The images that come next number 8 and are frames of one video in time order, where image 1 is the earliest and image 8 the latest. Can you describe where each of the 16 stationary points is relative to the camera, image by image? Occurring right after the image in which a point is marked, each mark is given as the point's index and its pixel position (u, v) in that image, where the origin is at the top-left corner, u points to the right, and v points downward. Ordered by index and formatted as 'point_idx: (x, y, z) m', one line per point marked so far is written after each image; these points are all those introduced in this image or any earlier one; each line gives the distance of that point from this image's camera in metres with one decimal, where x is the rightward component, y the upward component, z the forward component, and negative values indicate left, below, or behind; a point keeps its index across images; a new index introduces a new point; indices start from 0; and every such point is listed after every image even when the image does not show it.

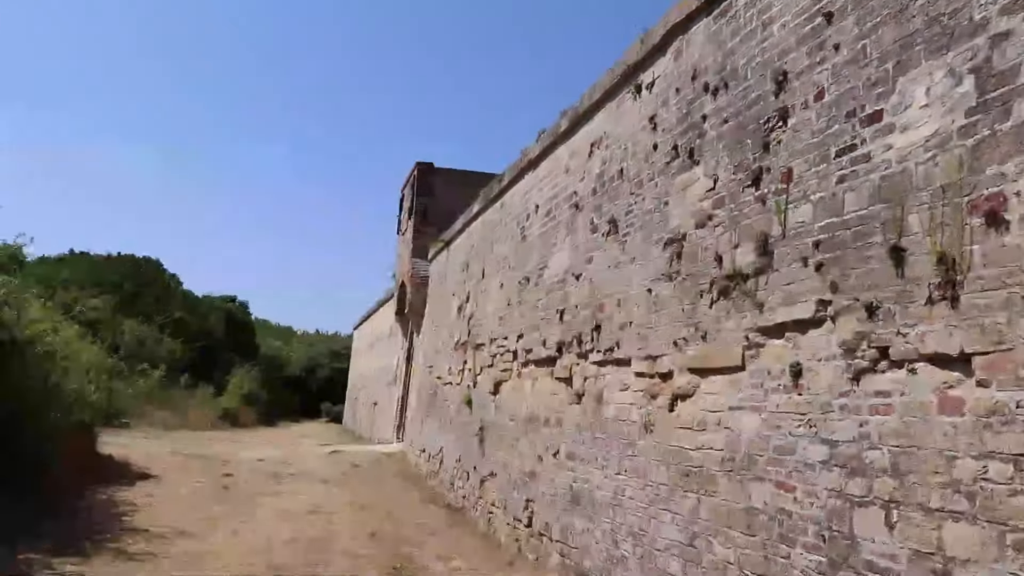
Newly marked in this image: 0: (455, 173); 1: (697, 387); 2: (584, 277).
0: (-0.8, +1.7, +15.3) m
1: (+0.9, -0.5, +5.1) m
2: (+0.5, +0.1, +7.0) m
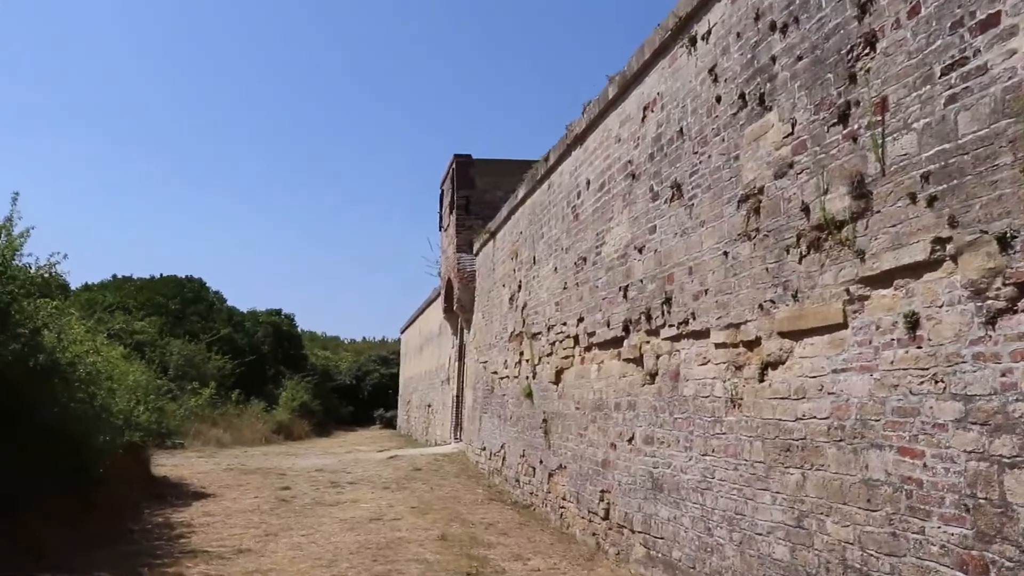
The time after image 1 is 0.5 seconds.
0: (-0.3, +1.8, +14.9) m
1: (+1.2, -0.3, +4.6) m
2: (+0.9, +0.2, +6.5) m
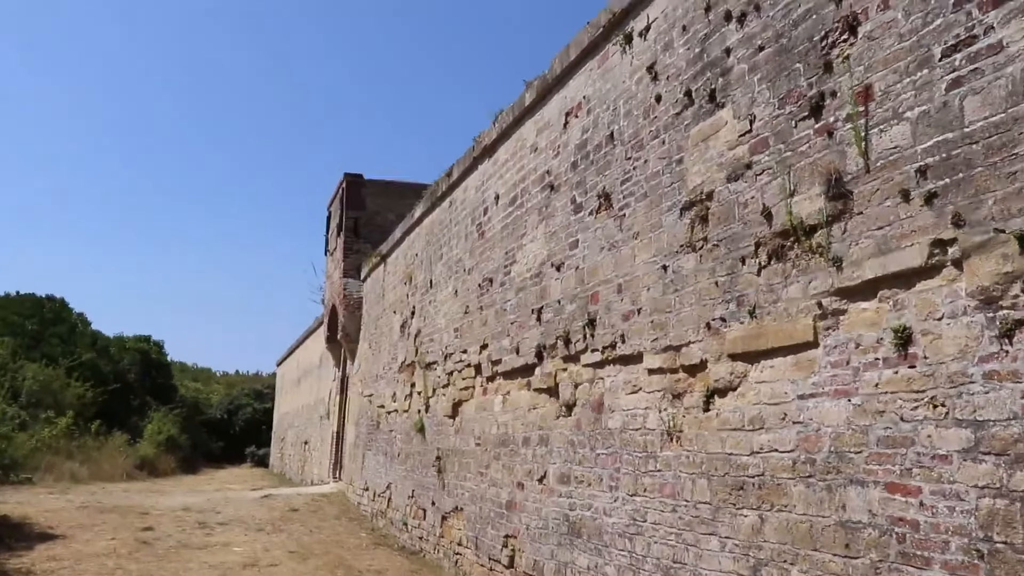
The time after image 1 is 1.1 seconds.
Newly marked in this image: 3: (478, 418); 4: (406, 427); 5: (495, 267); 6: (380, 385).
0: (-1.7, +1.4, +14.2) m
1: (+0.9, -0.3, +4.1) m
2: (+0.3, +0.1, +6.0) m
3: (-0.3, -0.9, +7.5) m
4: (-1.0, -1.3, +9.7) m
5: (-0.1, +0.1, +7.5) m
6: (-1.4, -1.1, +11.3) m
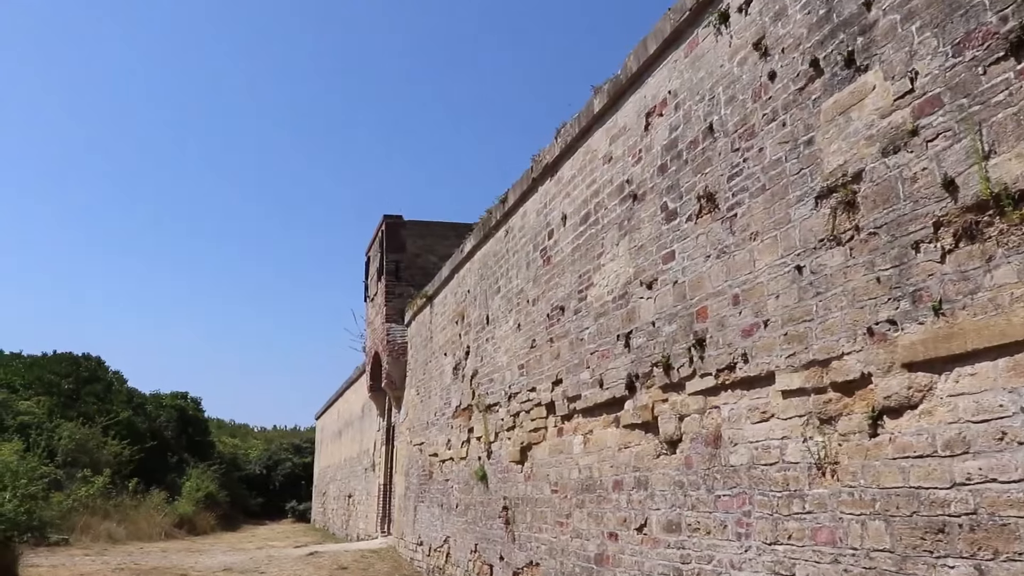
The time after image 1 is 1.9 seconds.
0: (-1.1, +0.8, +13.5) m
1: (+1.3, -0.3, +3.2) m
2: (+0.8, 0.0, +5.2) m
3: (+0.3, -1.1, +6.7) m
4: (-0.4, -1.6, +8.9) m
5: (+0.3, 0.0, +6.7) m
6: (-0.8, -1.5, +10.4) m
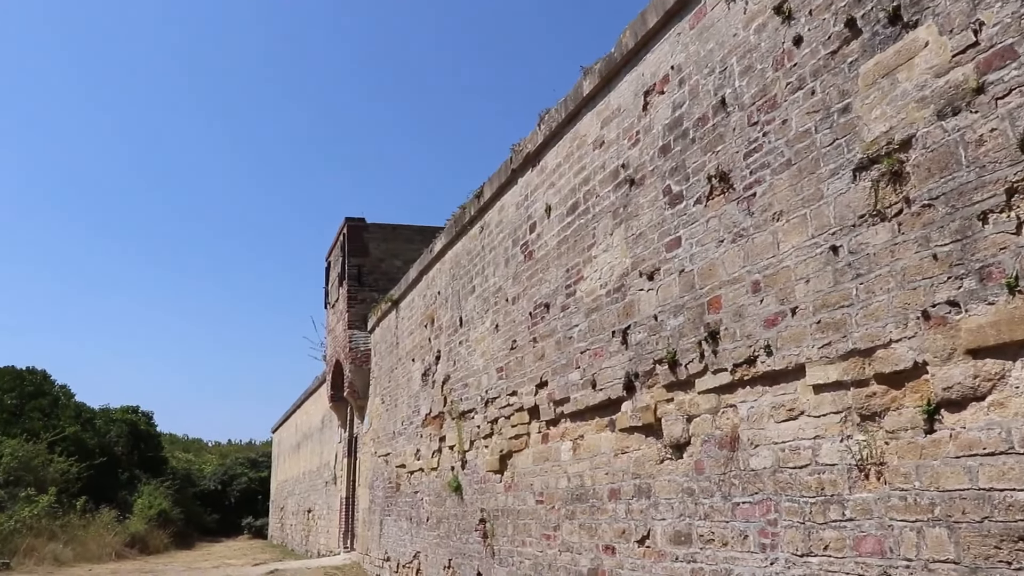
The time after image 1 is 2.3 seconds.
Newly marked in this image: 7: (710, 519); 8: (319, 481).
0: (-1.5, +0.8, +13.0) m
1: (+1.4, -0.2, +2.9) m
2: (+0.7, +0.1, +4.8) m
3: (+0.2, -1.1, +6.2) m
4: (-0.6, -1.6, +8.4) m
5: (+0.2, 0.0, +6.3) m
6: (-1.1, -1.5, +9.9) m
7: (+0.8, -0.9, +4.2) m
8: (-2.7, -2.6, +14.3) m
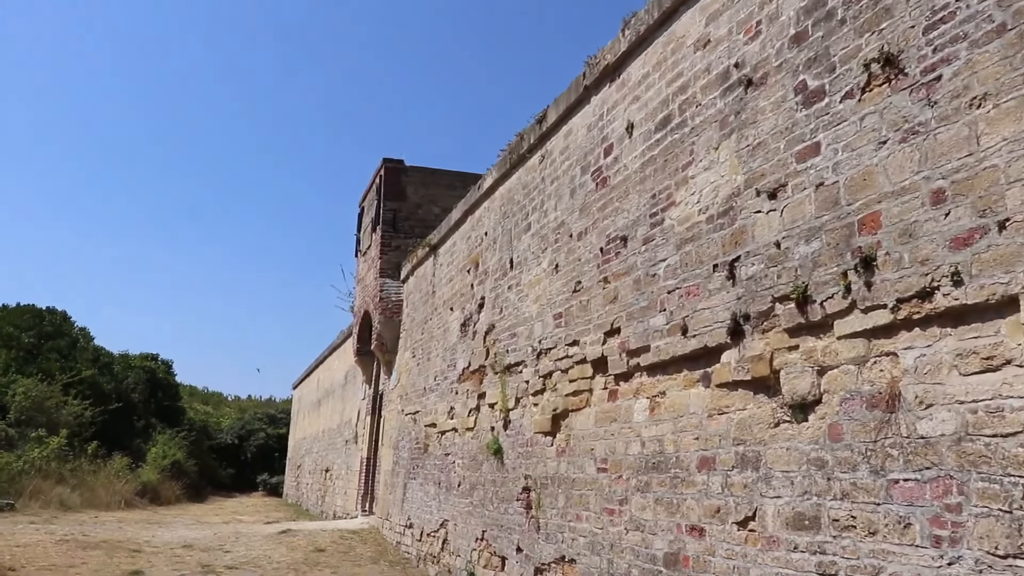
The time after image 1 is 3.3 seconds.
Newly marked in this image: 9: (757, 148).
0: (-0.9, +1.4, +12.0) m
1: (+1.6, 0.0, +1.9) m
2: (+1.0, +0.4, +3.8) m
3: (+0.4, -0.7, +5.3) m
4: (-0.3, -1.2, +7.5) m
5: (+0.6, +0.3, +5.3) m
6: (-0.7, -1.0, +9.0) m
7: (+1.1, -0.7, +3.3) m
8: (-2.2, -2.0, +13.5) m
9: (+1.0, +0.6, +4.1) m
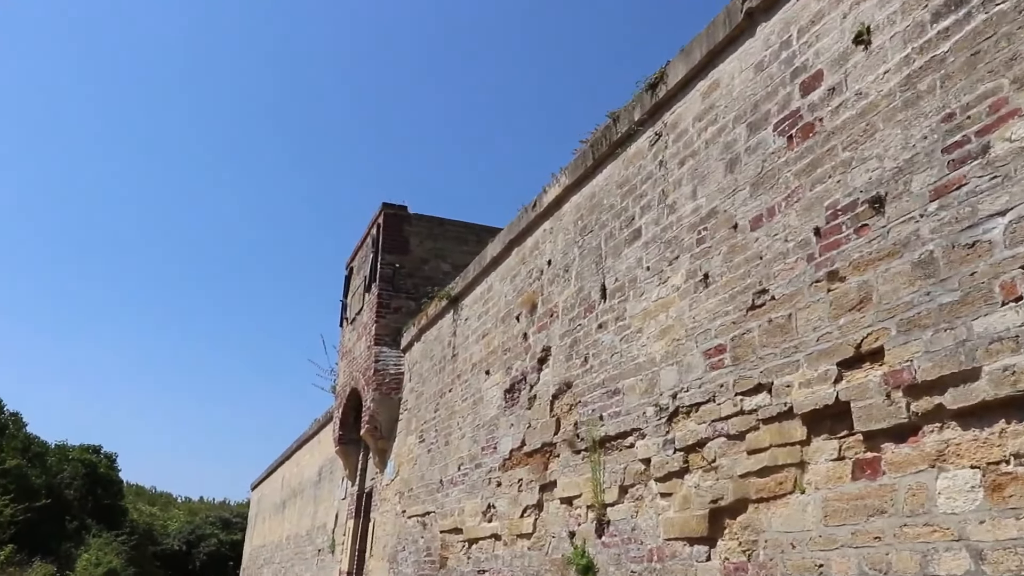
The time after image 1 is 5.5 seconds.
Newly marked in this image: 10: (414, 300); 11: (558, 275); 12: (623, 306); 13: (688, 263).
0: (-0.7, +0.6, +9.9) m
1: (+2.3, +0.3, -0.2) m
2: (+1.6, +0.5, +1.7) m
3: (+0.9, -0.7, +3.0) m
4: (+0.1, -1.4, +5.2) m
5: (+1.1, +0.3, +3.2) m
6: (-0.4, -1.3, +6.7) m
7: (+1.7, -0.4, +1.1) m
8: (-2.2, -2.8, +10.9) m
9: (+1.5, +0.7, +2.1) m
10: (-0.9, -0.1, +9.4) m
11: (+0.2, +0.1, +5.7) m
12: (+0.5, -0.1, +4.6) m
13: (+0.7, +0.1, +4.2) m
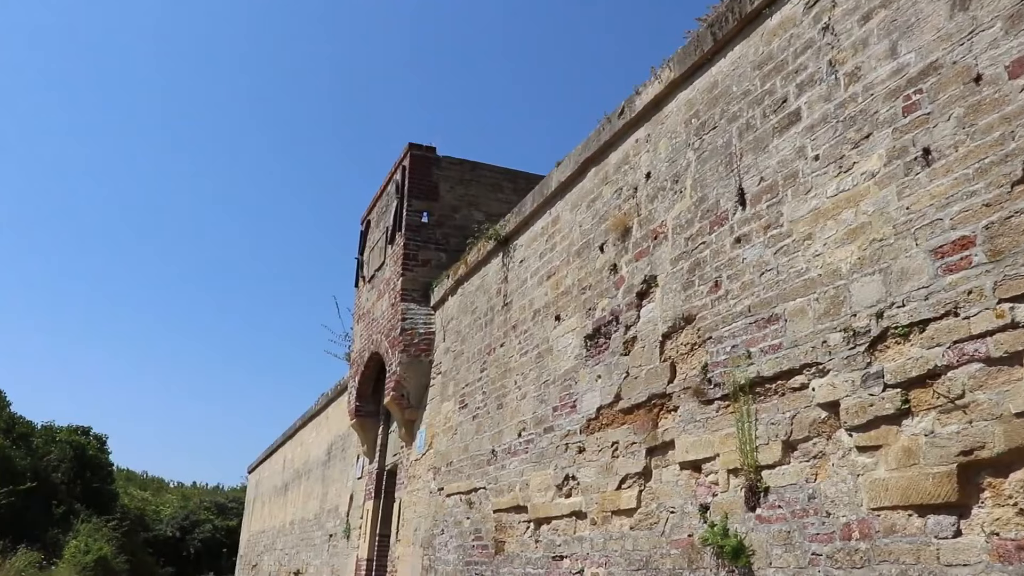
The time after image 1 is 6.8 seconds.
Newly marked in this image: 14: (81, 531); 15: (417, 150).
0: (-0.4, +1.0, +8.8) m
1: (+2.8, +0.6, -1.3) m
2: (+2.1, +0.8, +0.6) m
3: (+1.4, -0.4, +2.0) m
4: (+0.5, -1.0, +4.1) m
5: (+1.5, +0.7, +2.1) m
6: (0.0, -1.0, +5.6) m
7: (+2.1, -0.1, 0.0) m
8: (-1.9, -2.4, +9.8) m
9: (+2.0, +1.0, +1.0) m
10: (-0.6, +0.3, +8.3) m
11: (+0.6, +0.4, +4.6) m
12: (+0.9, +0.3, +3.6) m
13: (+1.1, +0.4, +3.1) m
14: (-8.3, -4.8, +19.4) m
15: (-0.8, +1.1, +8.7) m
